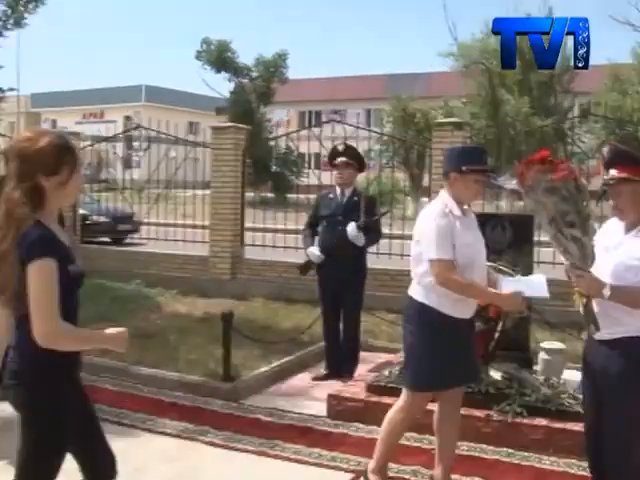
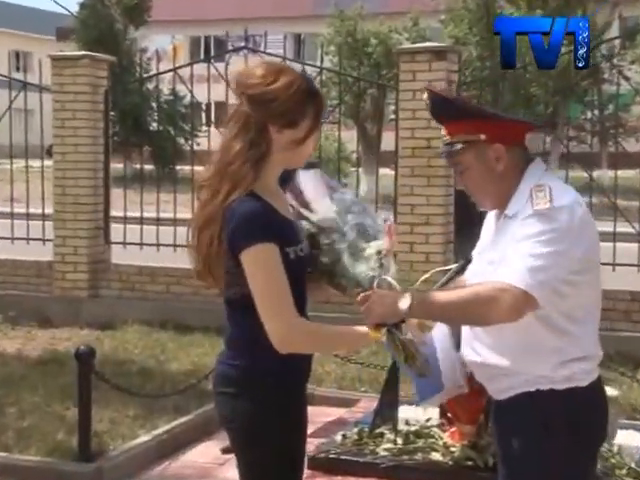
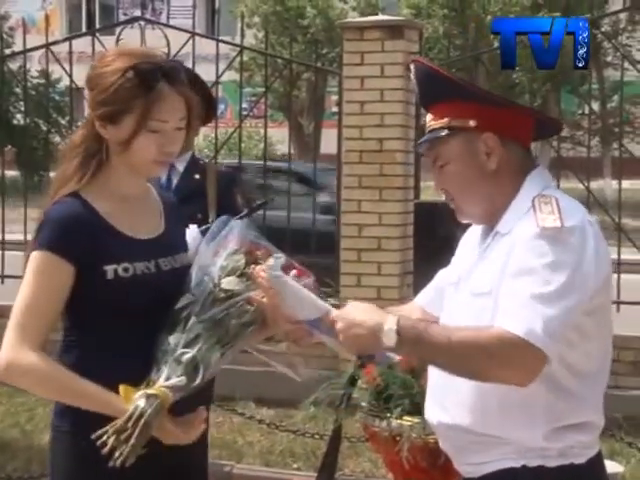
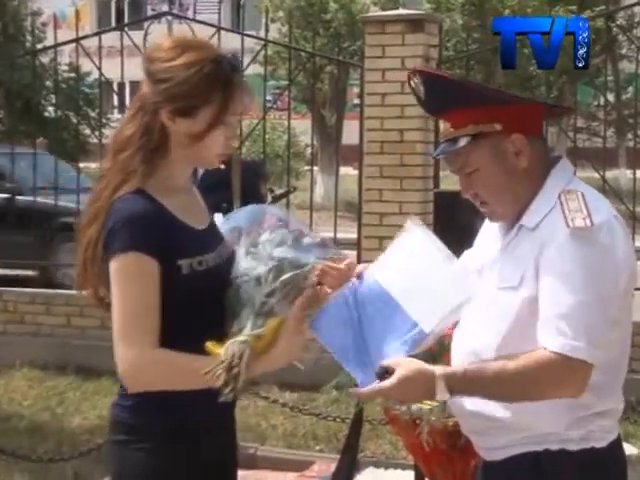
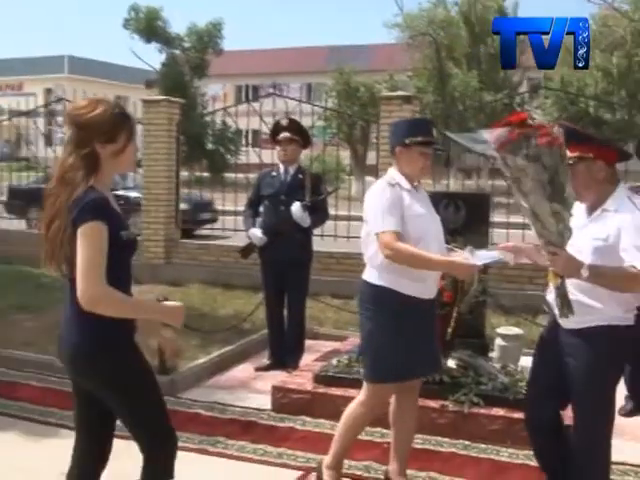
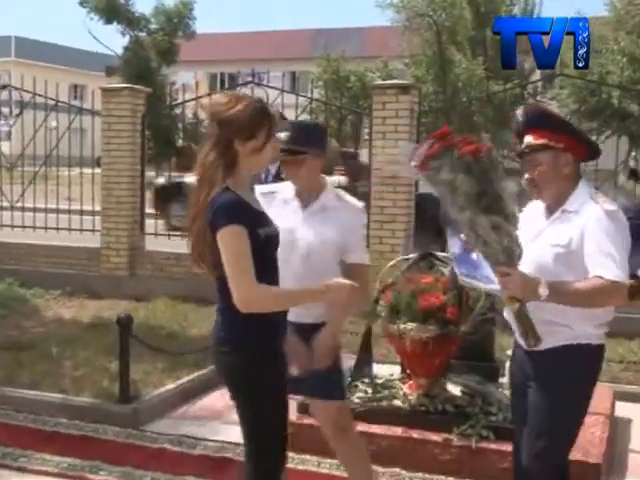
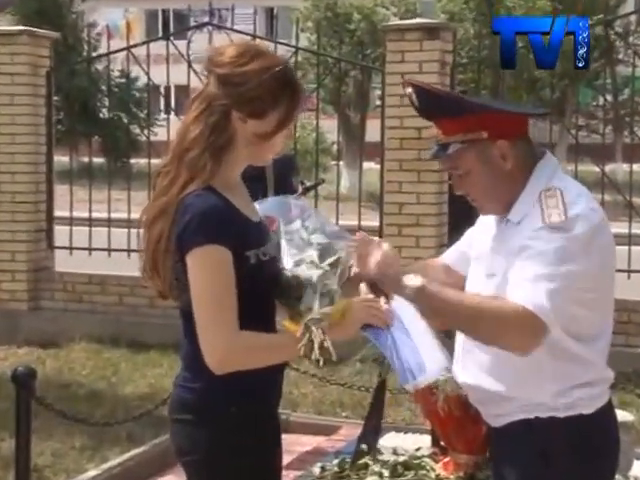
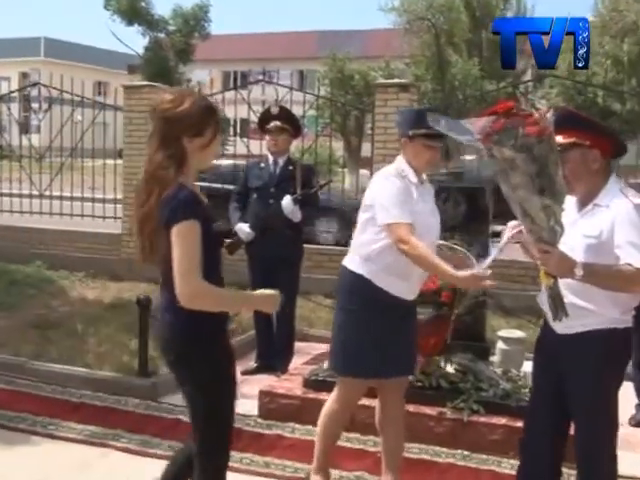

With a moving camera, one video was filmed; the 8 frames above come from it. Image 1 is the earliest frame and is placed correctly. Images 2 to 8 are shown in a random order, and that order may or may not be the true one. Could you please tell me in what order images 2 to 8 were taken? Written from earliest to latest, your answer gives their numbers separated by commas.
5, 8, 6, 2, 7, 4, 3
